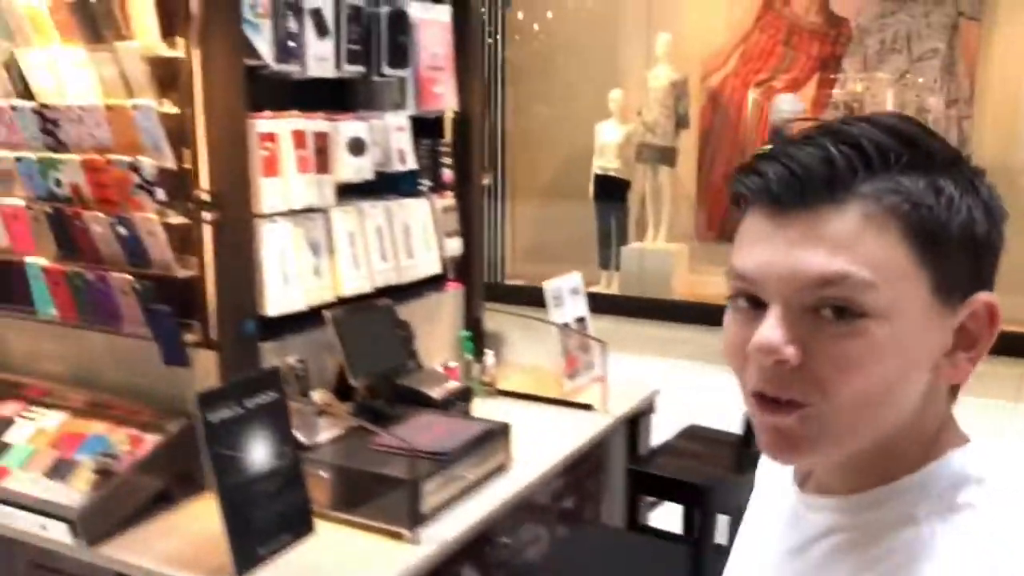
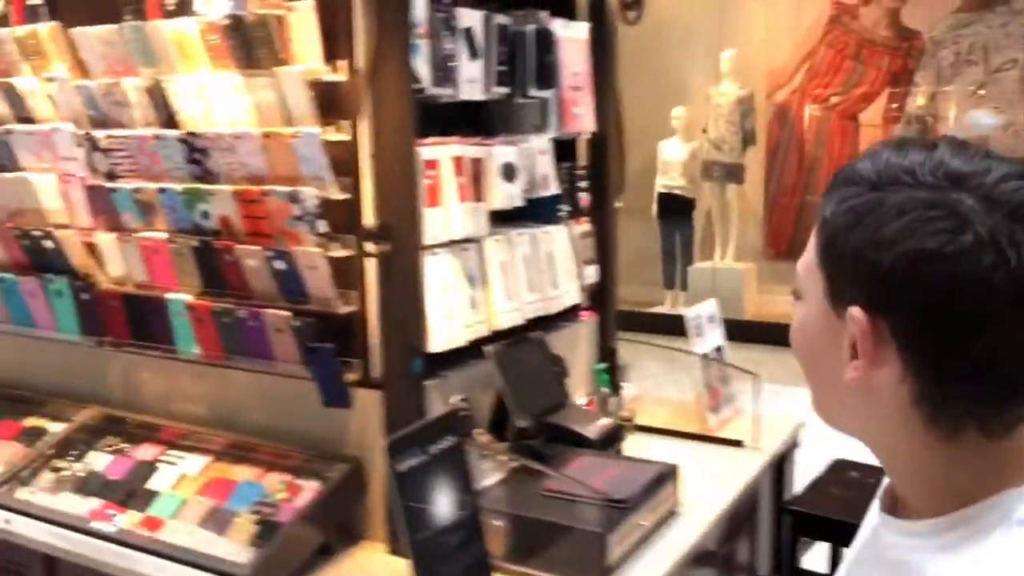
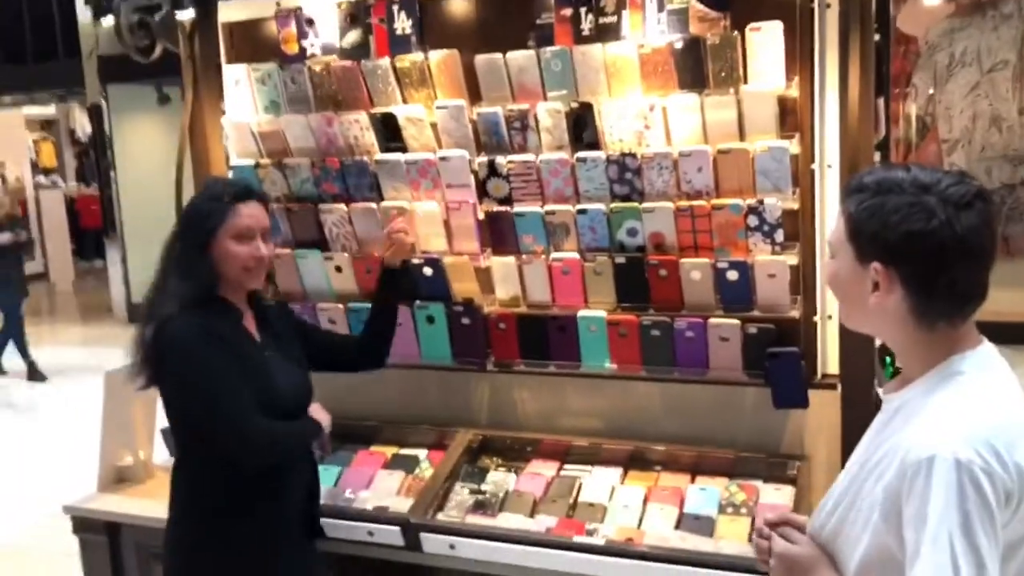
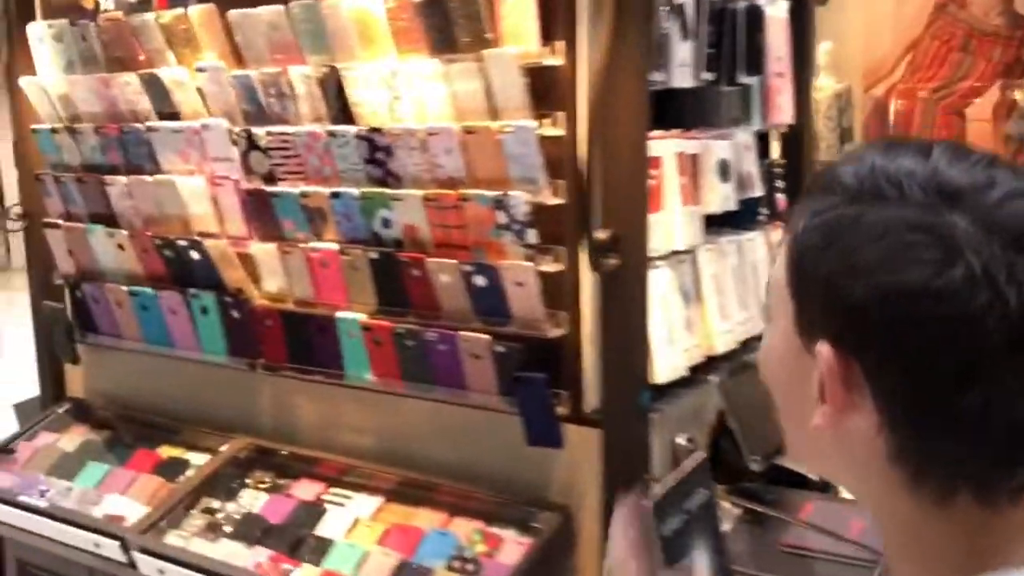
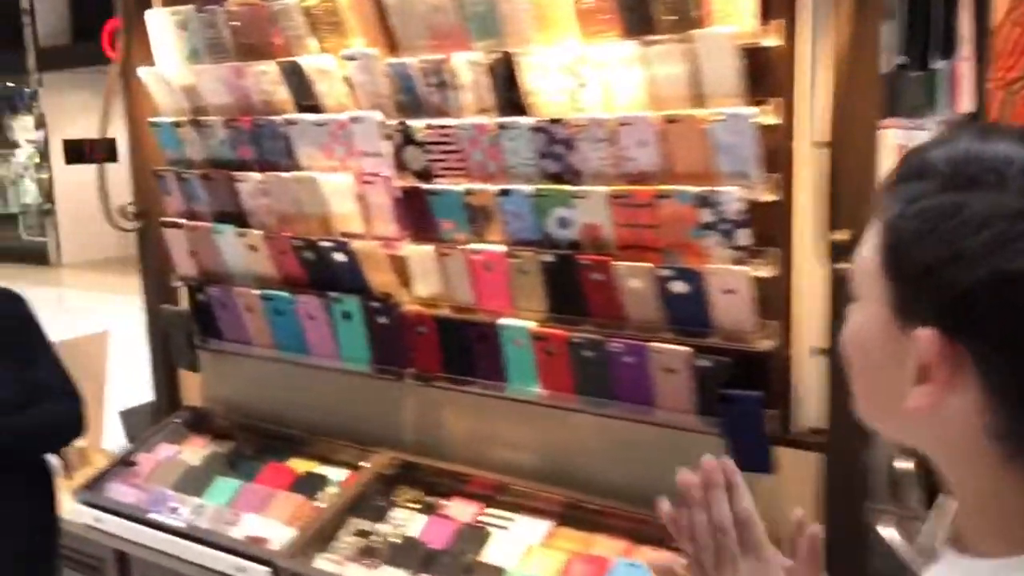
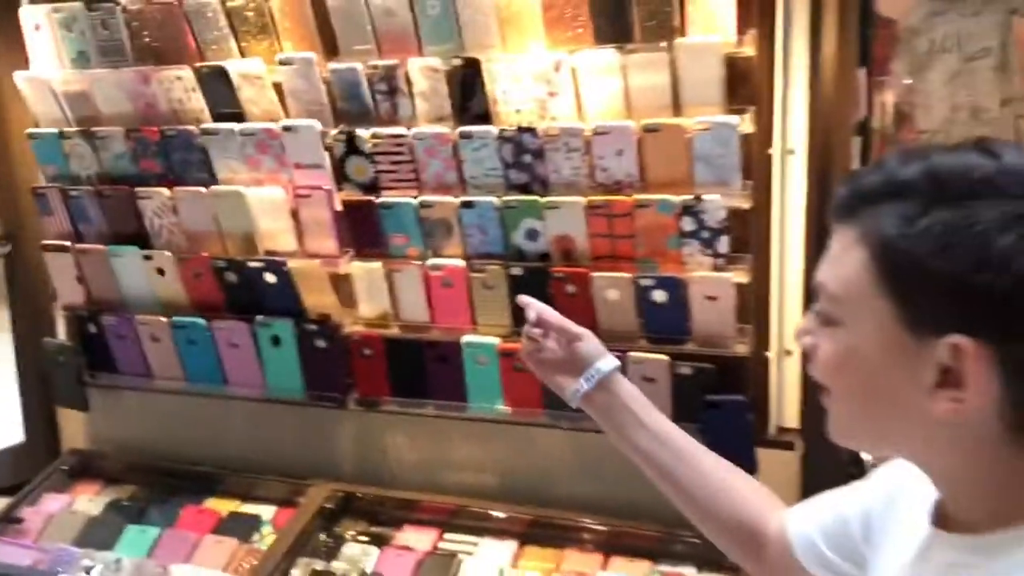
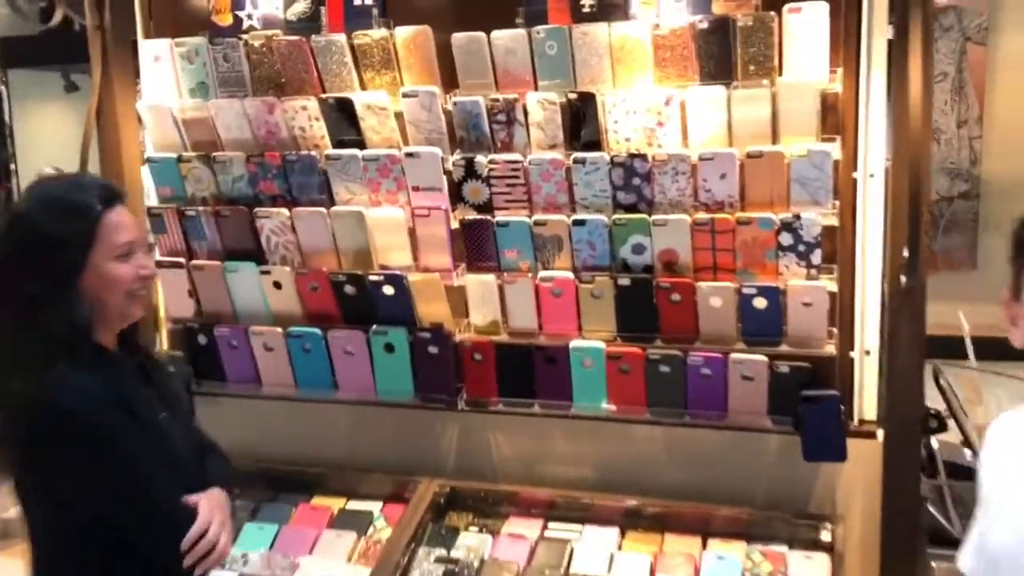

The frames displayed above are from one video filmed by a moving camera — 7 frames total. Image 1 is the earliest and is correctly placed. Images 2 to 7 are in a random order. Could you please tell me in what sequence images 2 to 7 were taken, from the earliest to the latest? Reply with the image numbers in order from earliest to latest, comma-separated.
2, 4, 5, 6, 3, 7
